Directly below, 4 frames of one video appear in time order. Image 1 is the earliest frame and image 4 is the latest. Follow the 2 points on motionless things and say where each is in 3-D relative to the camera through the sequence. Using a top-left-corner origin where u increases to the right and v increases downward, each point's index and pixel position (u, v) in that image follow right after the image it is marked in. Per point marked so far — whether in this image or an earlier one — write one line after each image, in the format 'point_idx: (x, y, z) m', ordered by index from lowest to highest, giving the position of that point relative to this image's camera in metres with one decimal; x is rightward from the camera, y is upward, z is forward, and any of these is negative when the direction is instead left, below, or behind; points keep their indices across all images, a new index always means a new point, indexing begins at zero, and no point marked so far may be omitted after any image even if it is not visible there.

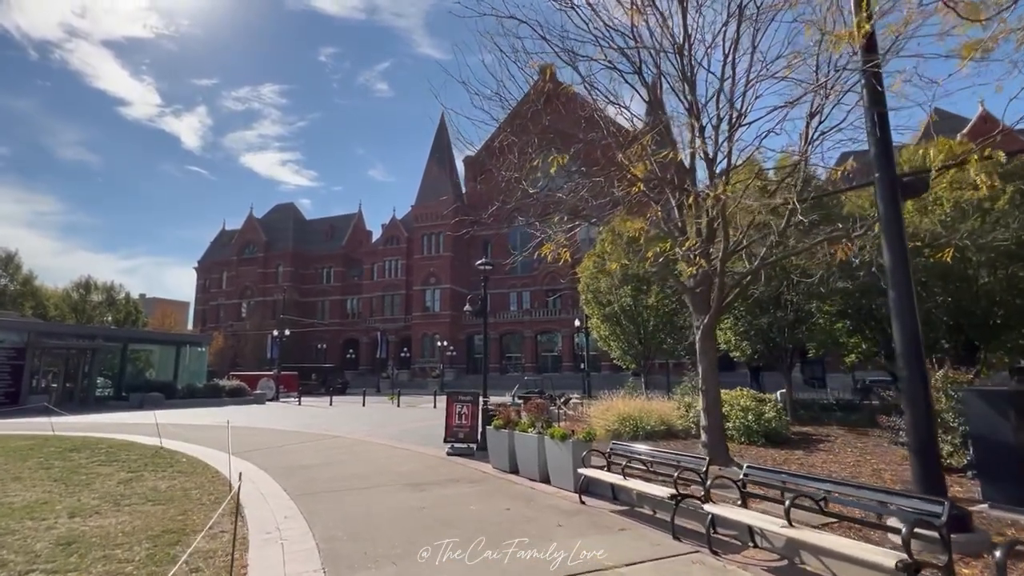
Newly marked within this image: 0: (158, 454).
0: (-7.0, -3.3, +11.7) m
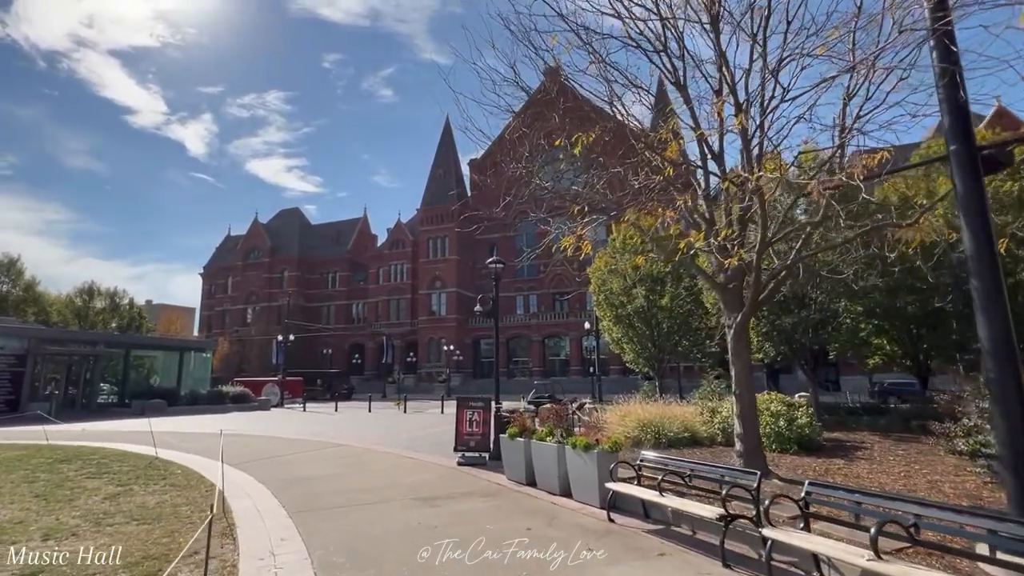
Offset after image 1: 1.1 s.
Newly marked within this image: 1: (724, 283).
0: (-6.7, -3.3, +11.0) m
1: (+3.2, +0.1, +8.7) m
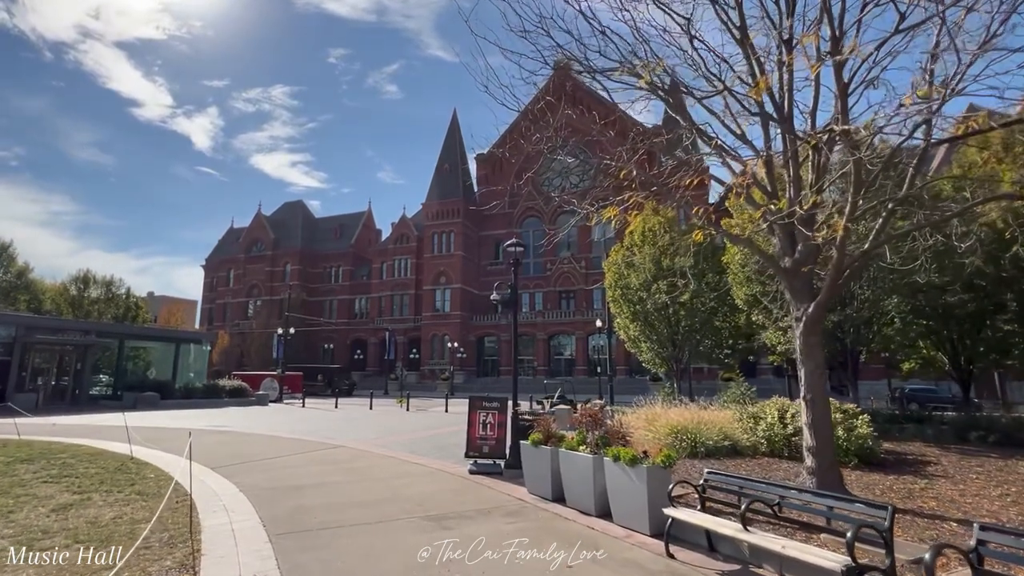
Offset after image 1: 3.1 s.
0: (-6.4, -3.0, +9.7) m
1: (+3.5, +0.3, +7.4) m
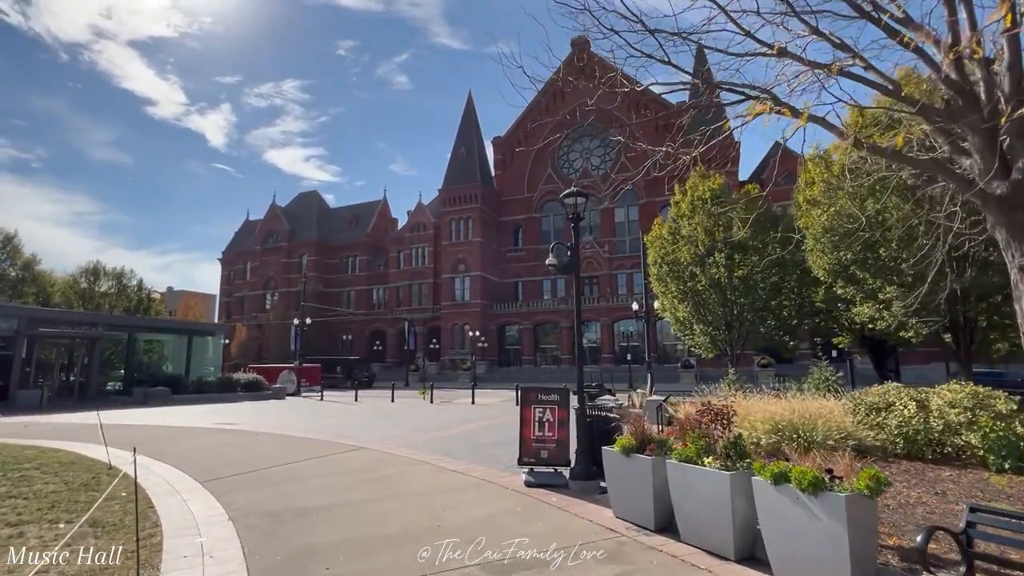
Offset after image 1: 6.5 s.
0: (-5.5, -2.5, +7.8) m
1: (+4.3, +0.8, +5.0) m
